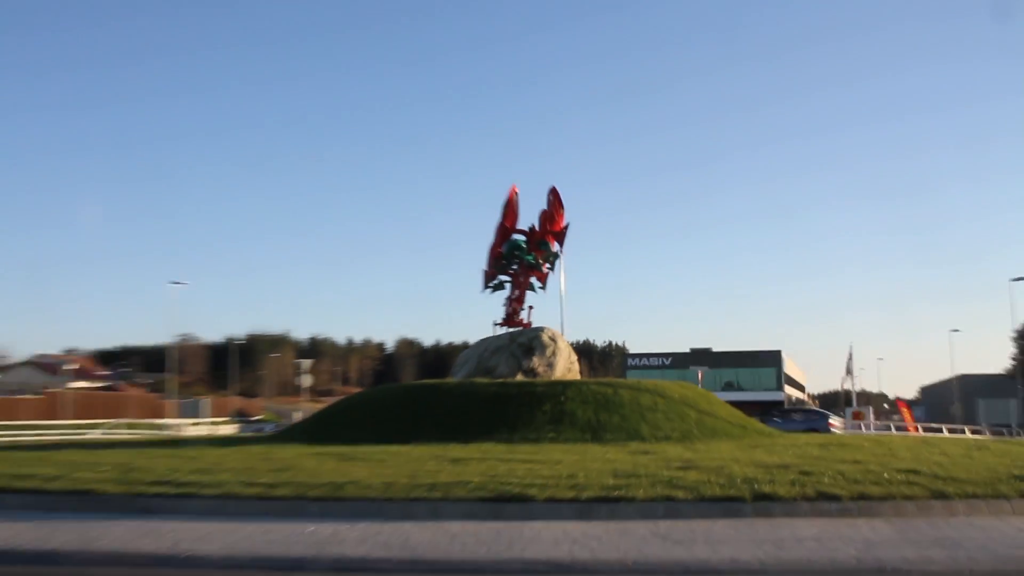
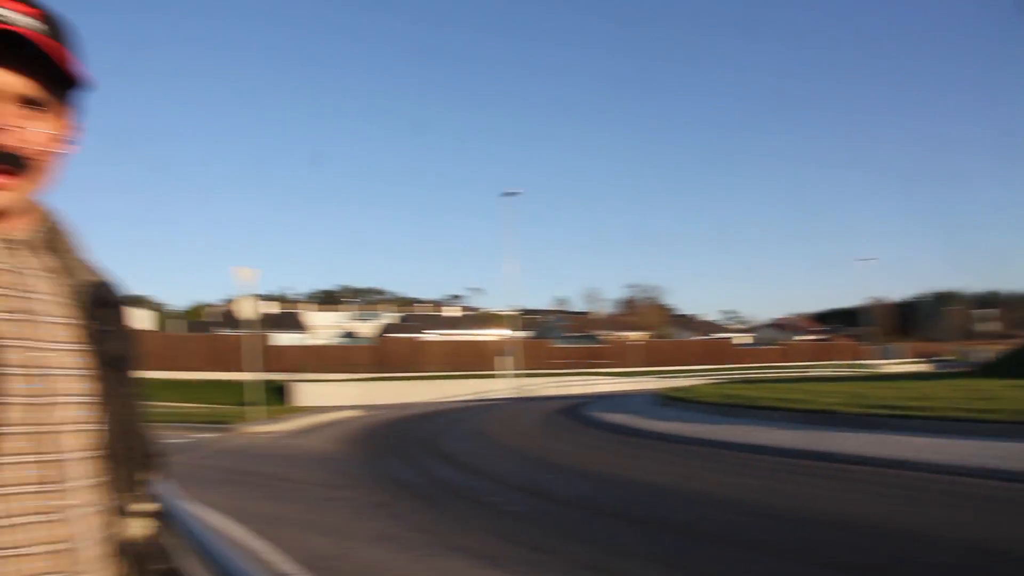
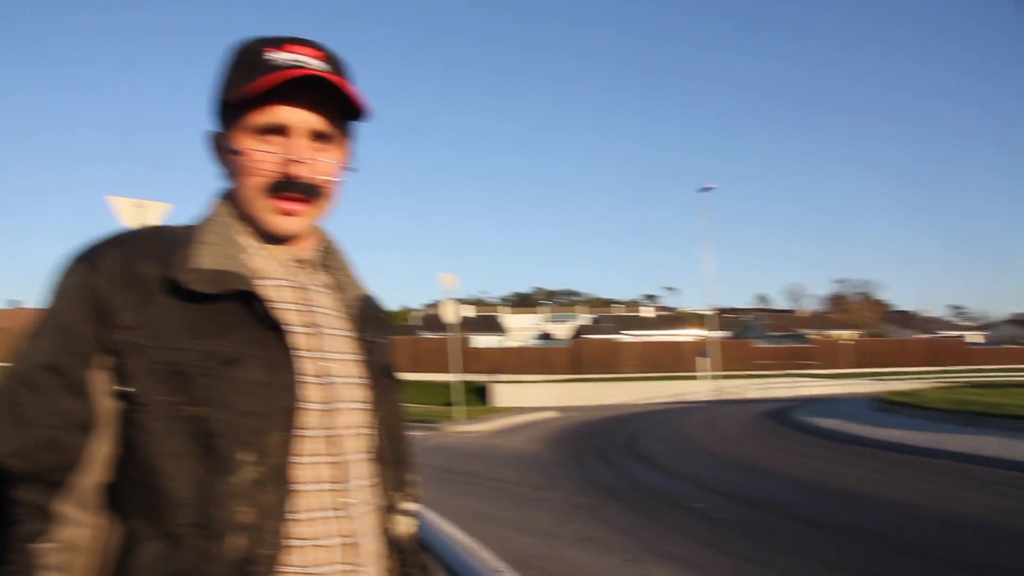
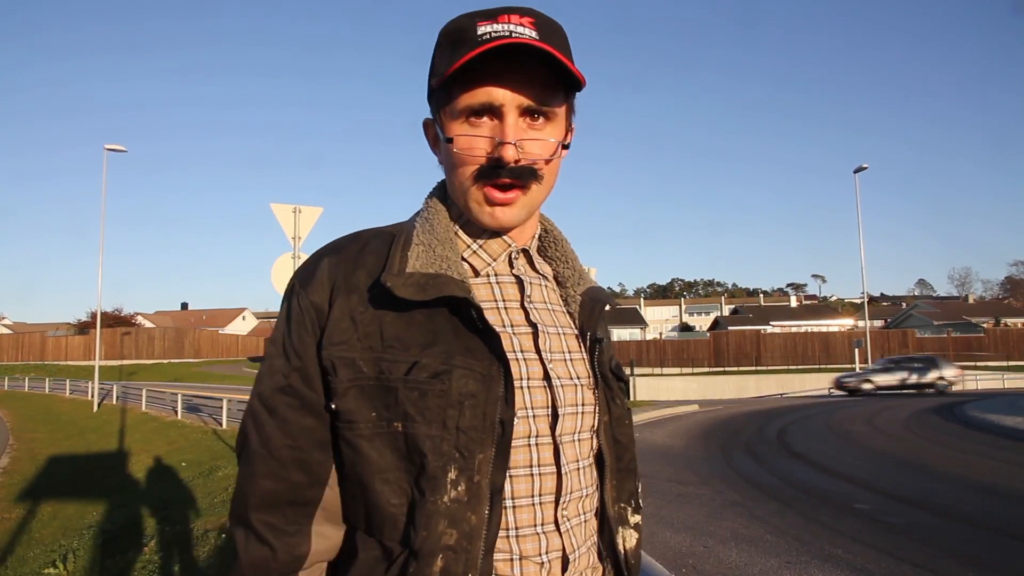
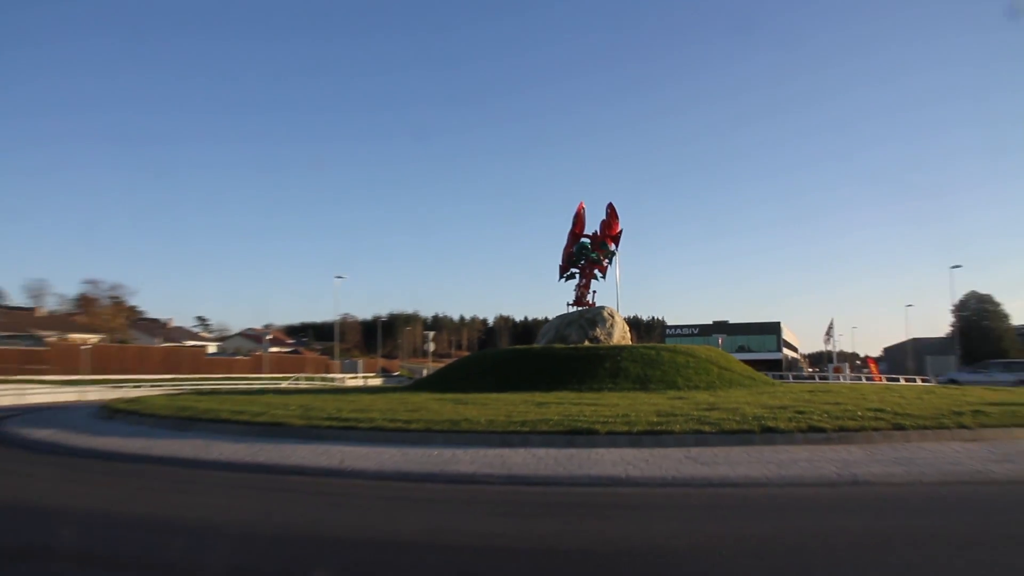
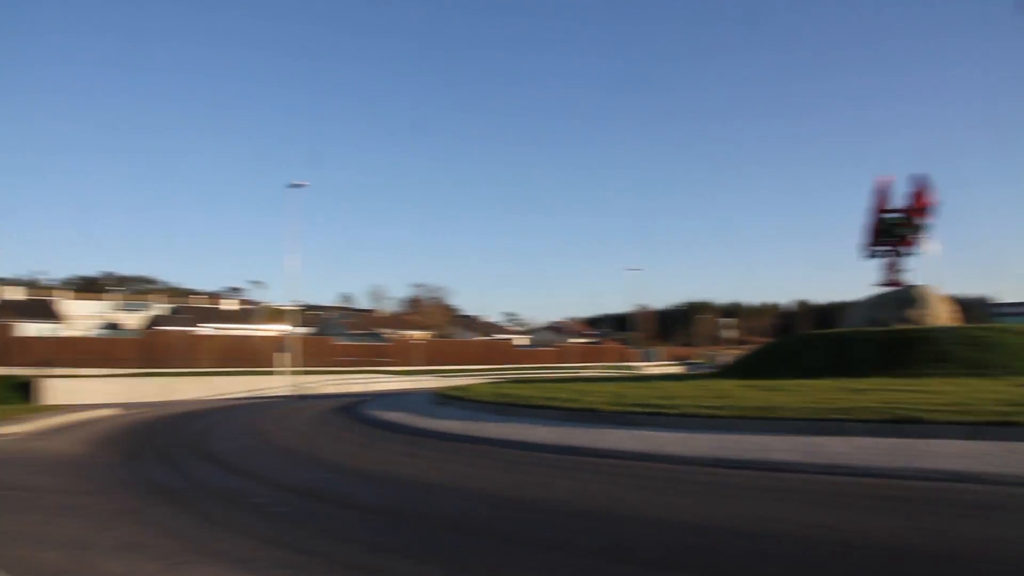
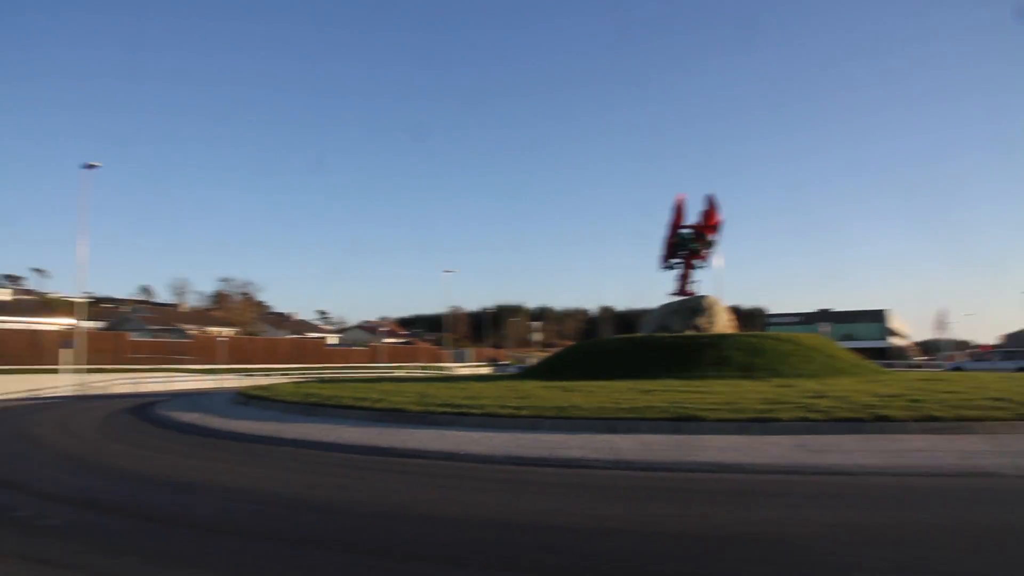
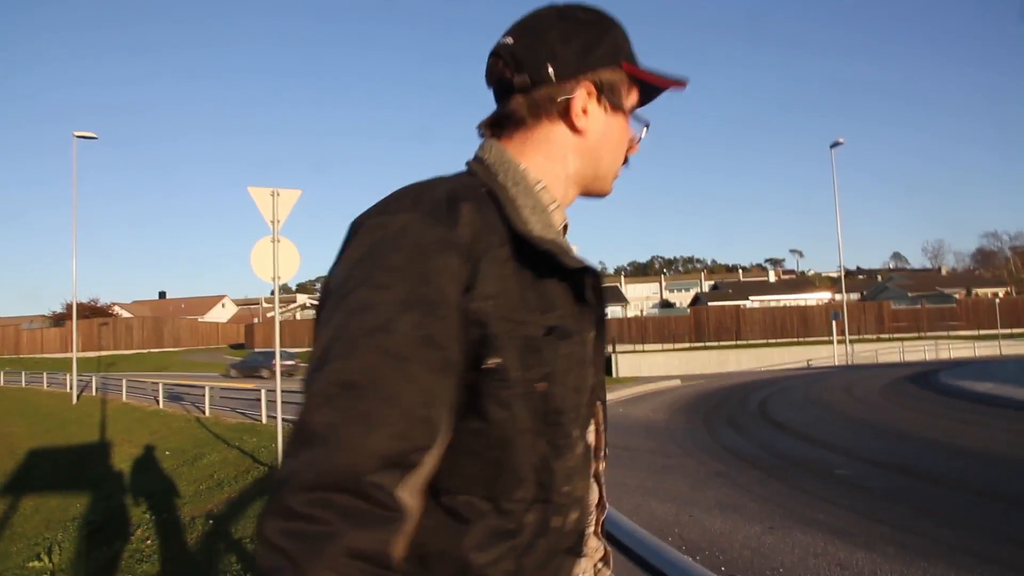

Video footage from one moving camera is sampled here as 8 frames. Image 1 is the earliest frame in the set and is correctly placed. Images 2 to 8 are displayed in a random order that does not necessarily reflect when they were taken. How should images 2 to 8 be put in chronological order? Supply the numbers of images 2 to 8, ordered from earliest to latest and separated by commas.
5, 7, 6, 2, 3, 4, 8
